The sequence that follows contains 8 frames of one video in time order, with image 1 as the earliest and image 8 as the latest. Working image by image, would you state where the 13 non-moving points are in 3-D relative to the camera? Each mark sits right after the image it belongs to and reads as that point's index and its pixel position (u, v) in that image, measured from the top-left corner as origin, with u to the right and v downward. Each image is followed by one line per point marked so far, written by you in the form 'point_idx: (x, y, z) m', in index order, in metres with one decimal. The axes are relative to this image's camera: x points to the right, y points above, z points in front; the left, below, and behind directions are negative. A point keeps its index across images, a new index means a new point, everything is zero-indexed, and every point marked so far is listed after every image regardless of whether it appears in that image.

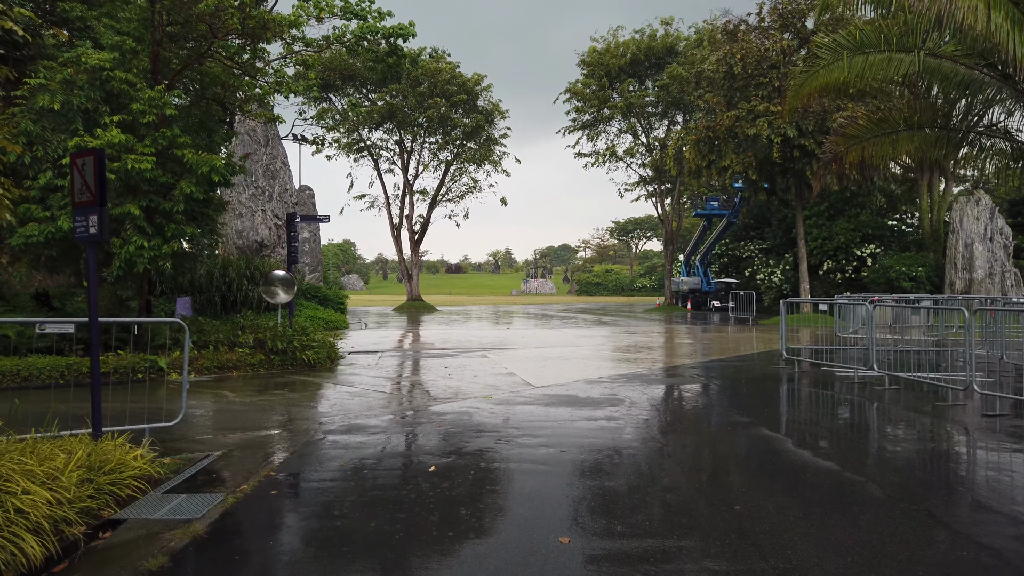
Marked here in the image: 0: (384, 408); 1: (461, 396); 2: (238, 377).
0: (-1.3, -1.2, +8.1) m
1: (-0.5, -1.2, +8.8) m
2: (-3.6, -1.2, +9.9) m
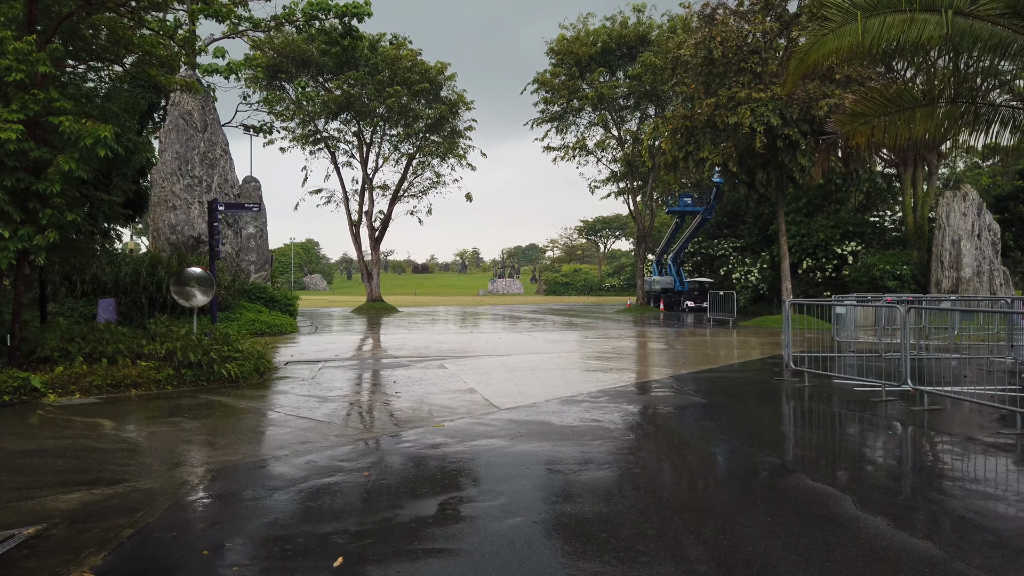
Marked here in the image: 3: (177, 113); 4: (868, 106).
0: (-1.7, -1.2, +6.4) m
1: (-0.9, -1.2, +7.1) m
2: (-4.0, -1.2, +8.1) m
3: (-8.2, +4.3, +18.7) m
4: (+4.8, +2.4, +10.2) m
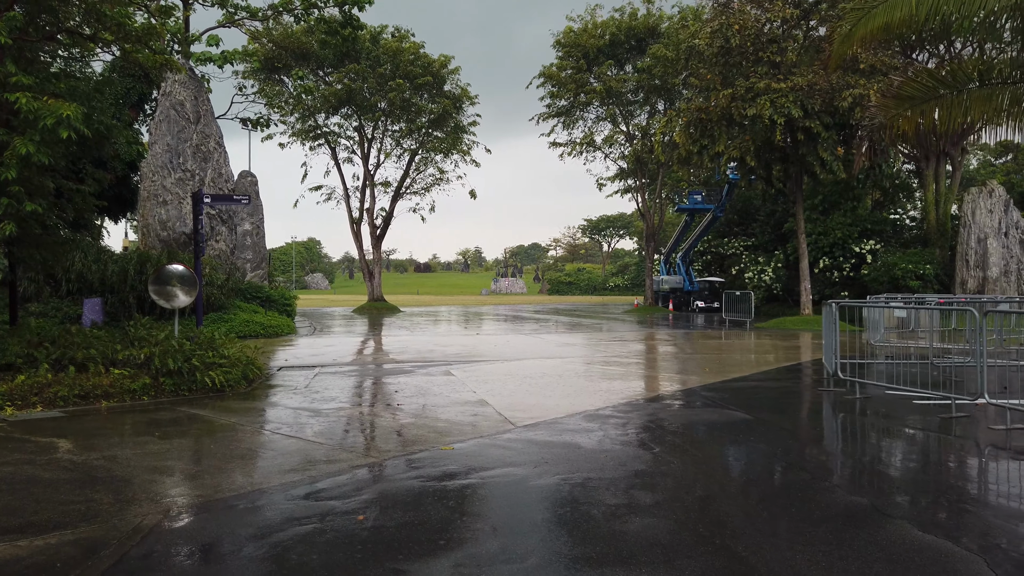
0: (-1.5, -1.2, +5.5) m
1: (-0.8, -1.2, +6.2) m
2: (-3.8, -1.2, +7.2) m
3: (-8.0, +4.3, +17.8) m
4: (+5.0, +2.4, +9.3) m
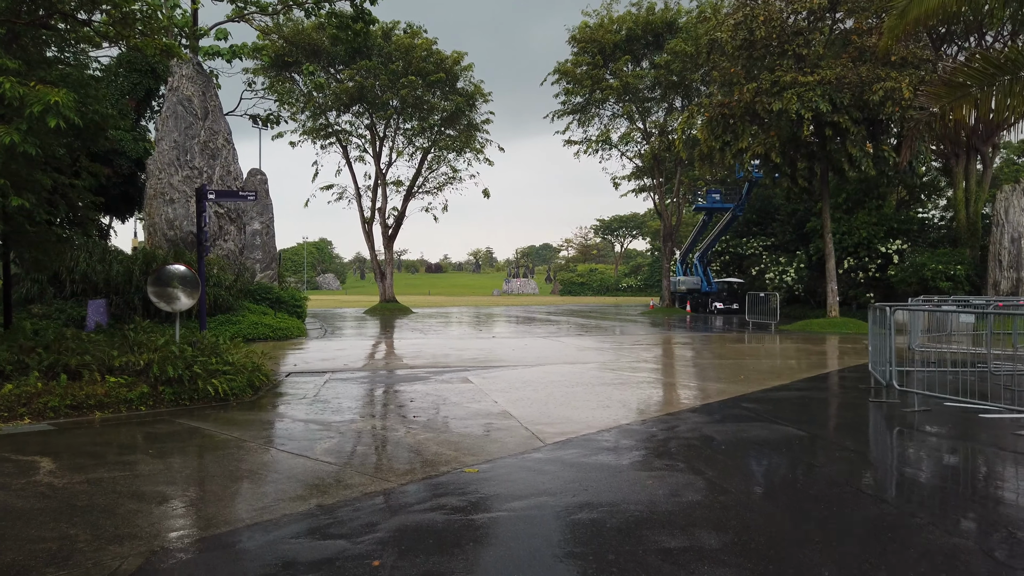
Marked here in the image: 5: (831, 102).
0: (-1.3, -1.2, +4.9) m
1: (-0.6, -1.2, +5.6) m
2: (-3.6, -1.2, +6.7) m
3: (-7.7, +4.3, +17.3) m
4: (+5.2, +2.4, +8.6) m
5: (+7.7, +4.5, +18.4) m
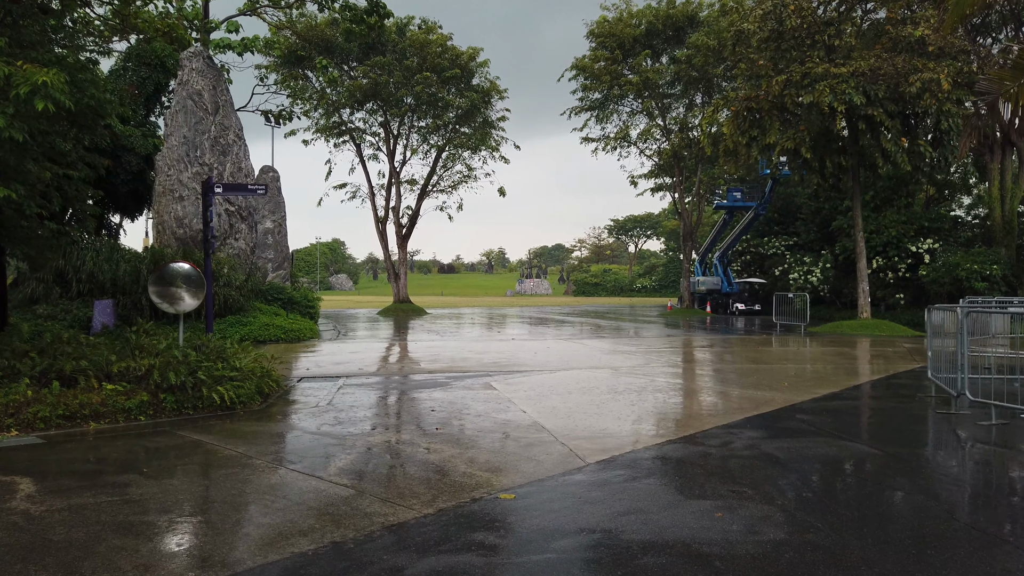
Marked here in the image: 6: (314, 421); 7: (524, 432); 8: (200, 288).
0: (-1.1, -1.2, +4.3) m
1: (-0.3, -1.2, +5.0) m
2: (-3.3, -1.2, +6.1) m
3: (-7.2, +4.3, +16.8) m
4: (+5.5, +2.4, +7.9) m
5: (+8.2, +4.5, +17.7) m
6: (-1.8, -1.2, +6.8) m
7: (+0.1, -1.2, +6.2) m
8: (-3.2, 0.0, +7.8) m
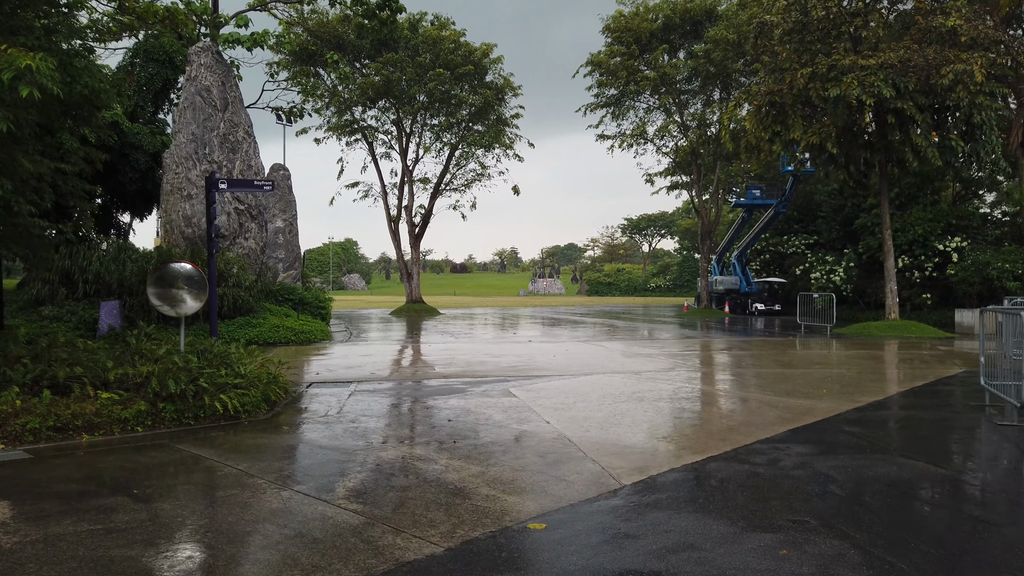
0: (-0.9, -1.2, +3.8) m
1: (-0.2, -1.2, +4.5) m
2: (-3.2, -1.2, +5.6) m
3: (-6.9, +4.3, +16.4) m
4: (+5.7, +2.4, +7.3) m
5: (+8.5, +4.5, +17.0) m
6: (-1.6, -1.2, +6.3) m
7: (+0.3, -1.2, +5.7) m
8: (-3.0, 0.0, +7.4) m
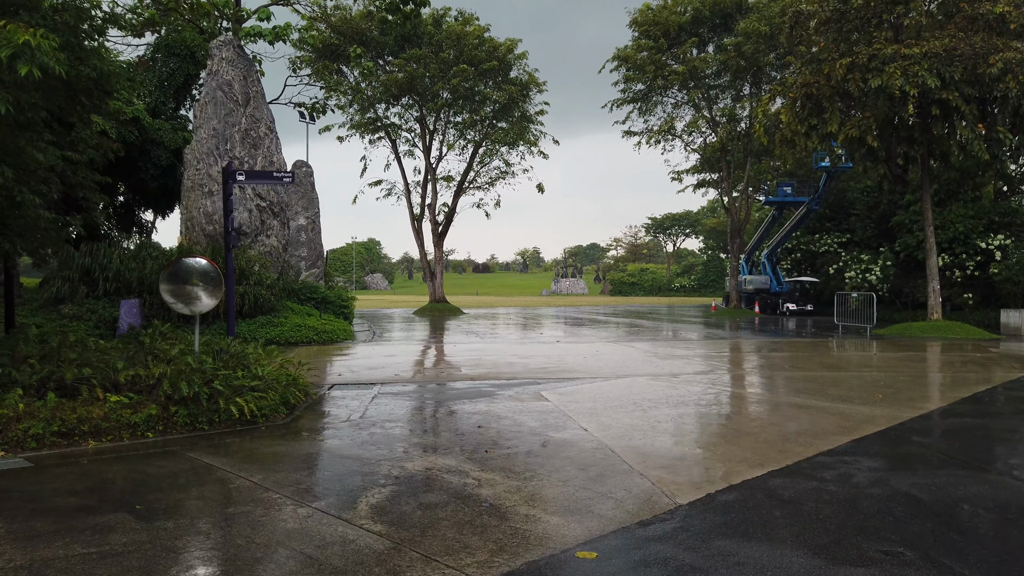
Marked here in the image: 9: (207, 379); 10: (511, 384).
0: (-0.7, -1.2, +3.4) m
1: (+0.1, -1.2, +4.0) m
2: (-2.9, -1.2, +5.2) m
3: (-6.3, +4.3, +16.1) m
4: (+6.0, +2.4, +6.7) m
5: (+9.1, +4.5, +16.3) m
6: (-1.3, -1.2, +5.9) m
7: (+0.5, -1.2, +5.2) m
8: (-2.7, 0.0, +7.0) m
9: (-2.6, -0.8, +6.5) m
10: (0.0, -1.1, +9.1) m
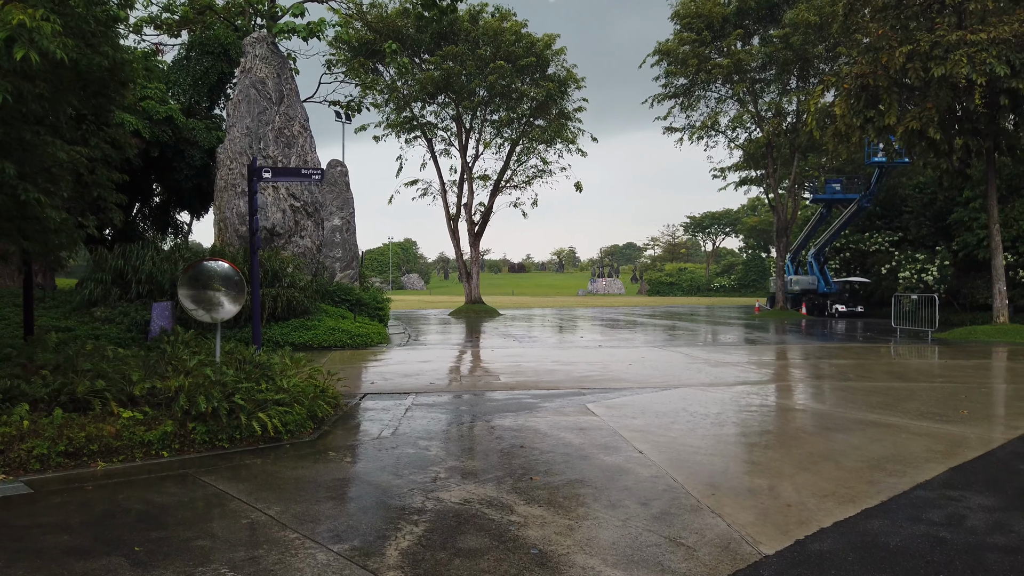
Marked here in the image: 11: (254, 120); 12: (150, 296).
0: (-0.5, -1.2, +2.8) m
1: (+0.3, -1.2, +3.4) m
2: (-2.6, -1.2, +4.8) m
3: (-5.5, +4.3, +15.8) m
4: (+6.4, +2.4, +5.8) m
5: (+9.9, +4.5, +15.3) m
6: (-1.0, -1.2, +5.3) m
7: (+0.8, -1.2, +4.6) m
8: (-2.3, 0.0, +6.5) m
9: (-2.2, -0.8, +6.0) m
10: (+0.5, -1.2, +8.5) m
11: (-5.3, +3.4, +15.7) m
12: (-6.7, -0.1, +14.0) m
